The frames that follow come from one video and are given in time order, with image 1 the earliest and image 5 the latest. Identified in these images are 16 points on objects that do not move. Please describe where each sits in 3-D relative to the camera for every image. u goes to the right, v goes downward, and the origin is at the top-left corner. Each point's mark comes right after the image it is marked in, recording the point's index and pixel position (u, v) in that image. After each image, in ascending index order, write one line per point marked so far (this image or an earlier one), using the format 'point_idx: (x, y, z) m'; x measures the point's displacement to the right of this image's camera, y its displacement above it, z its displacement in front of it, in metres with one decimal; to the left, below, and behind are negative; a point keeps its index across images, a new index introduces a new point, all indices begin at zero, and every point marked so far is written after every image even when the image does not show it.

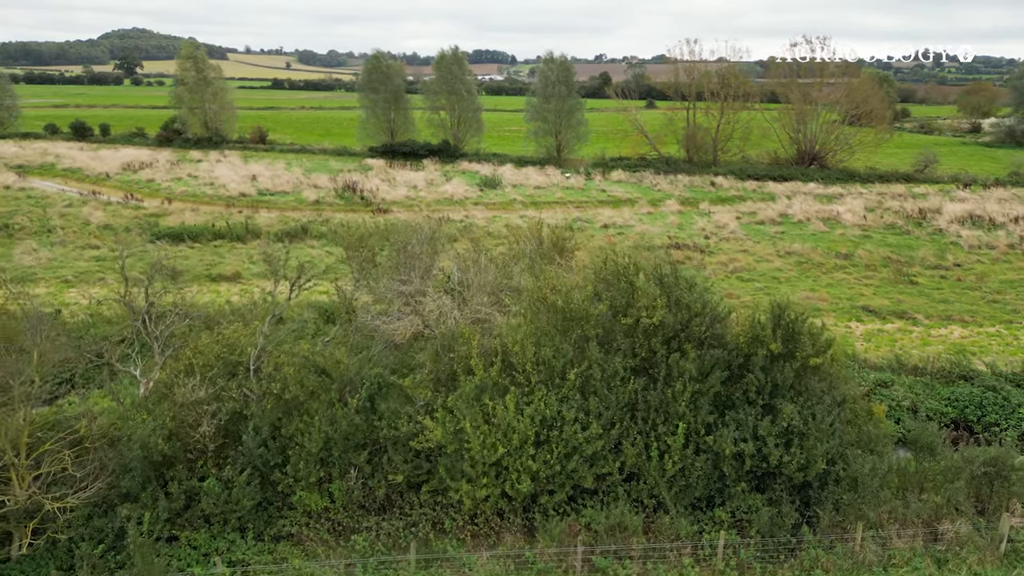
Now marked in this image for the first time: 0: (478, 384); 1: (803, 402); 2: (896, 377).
0: (-0.3, -0.8, +8.4) m
1: (+2.5, -1.0, +8.5) m
2: (+5.3, -1.2, +13.3) m
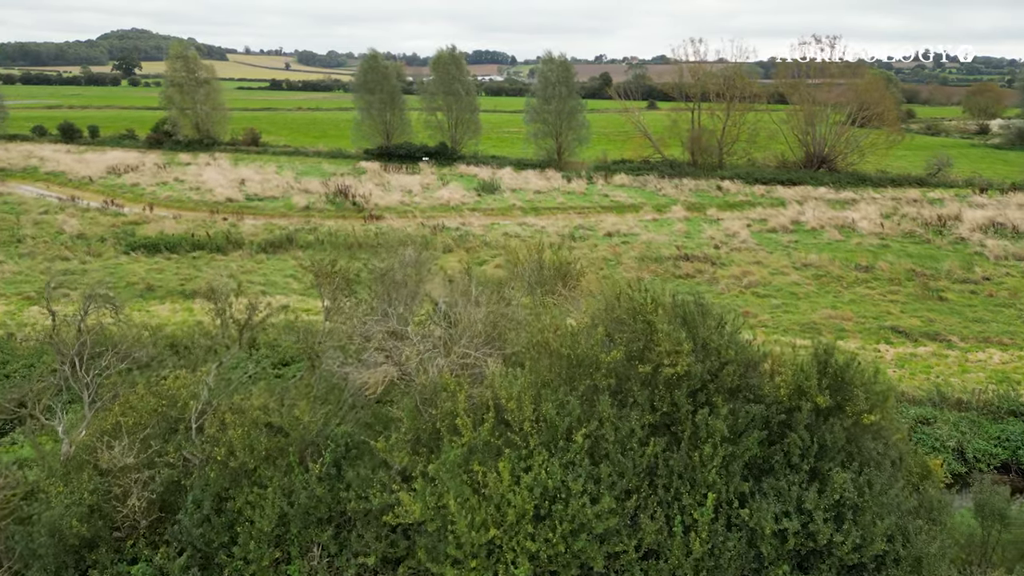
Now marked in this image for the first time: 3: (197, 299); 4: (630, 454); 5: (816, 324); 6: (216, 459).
0: (-0.3, -1.1, +7.0) m
1: (+2.5, -1.3, +7.1) m
2: (+5.2, -1.5, +11.9) m
3: (-5.7, -0.2, +17.5) m
4: (+0.9, -1.2, +7.0) m
5: (+5.1, -0.6, +16.3) m
6: (-2.2, -1.3, +7.2) m
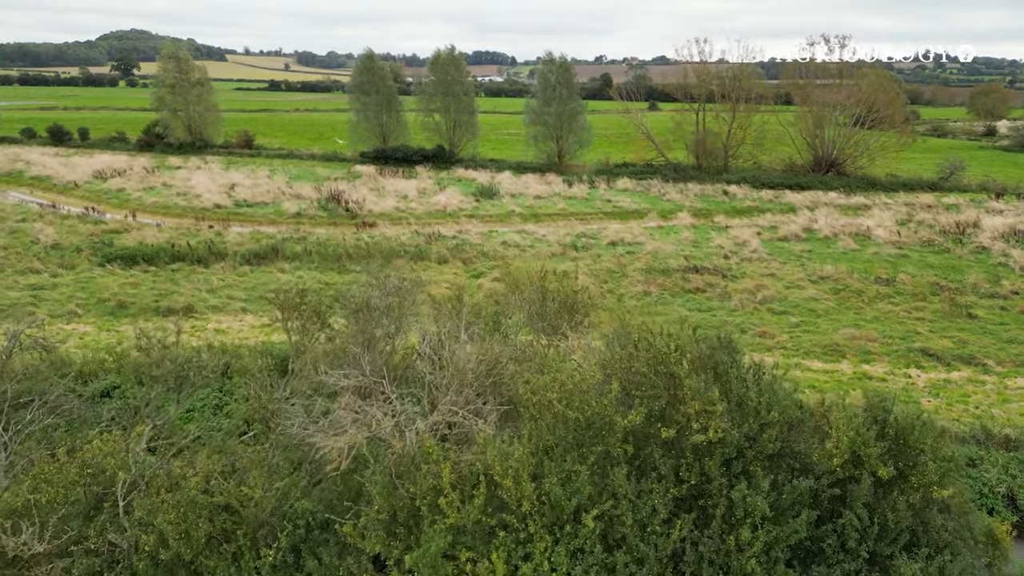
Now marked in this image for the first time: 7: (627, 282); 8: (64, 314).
0: (-0.4, -1.4, +5.8) m
1: (+2.5, -1.6, +5.9) m
2: (+5.2, -1.8, +10.7) m
3: (-5.7, -0.5, +16.3) m
4: (+0.8, -1.5, +5.8) m
5: (+5.1, -0.9, +15.1) m
6: (-2.3, -1.6, +6.0) m
7: (+2.3, +0.1, +19.2) m
8: (-7.5, -0.4, +16.2) m
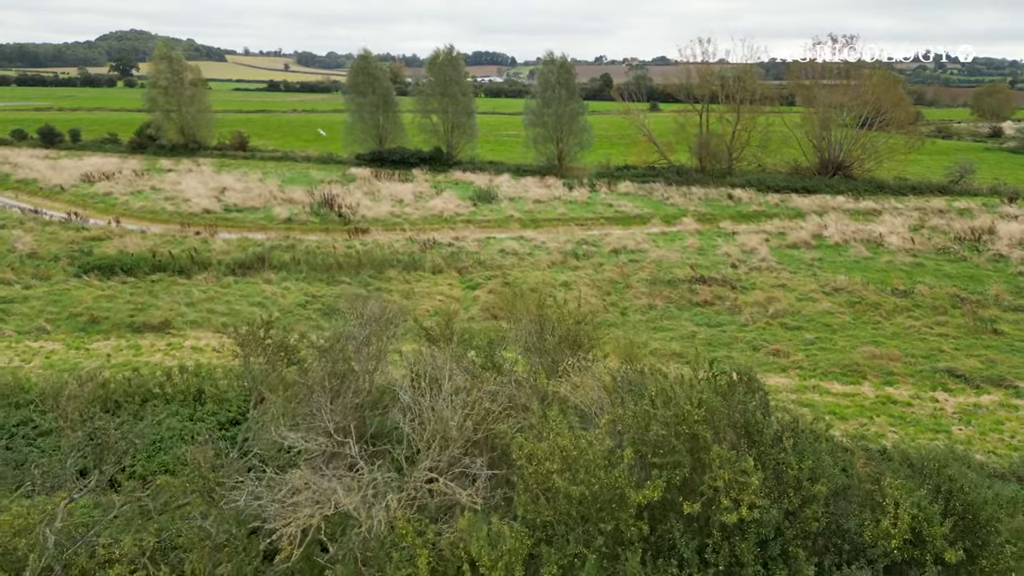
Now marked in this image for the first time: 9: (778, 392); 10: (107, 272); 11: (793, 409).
0: (-0.4, -1.6, +4.8) m
1: (+2.4, -1.8, +4.9) m
2: (+5.2, -2.1, +9.7) m
3: (-5.8, -0.7, +15.3) m
4: (+0.8, -1.7, +4.8) m
5: (+5.0, -1.1, +14.1) m
6: (-2.3, -1.8, +5.0) m
7: (+2.2, -0.1, +18.2) m
8: (-7.5, -0.7, +15.2) m
9: (+3.6, -1.4, +13.0) m
10: (-8.1, +0.3, +19.4) m
11: (+3.6, -1.5, +12.3) m
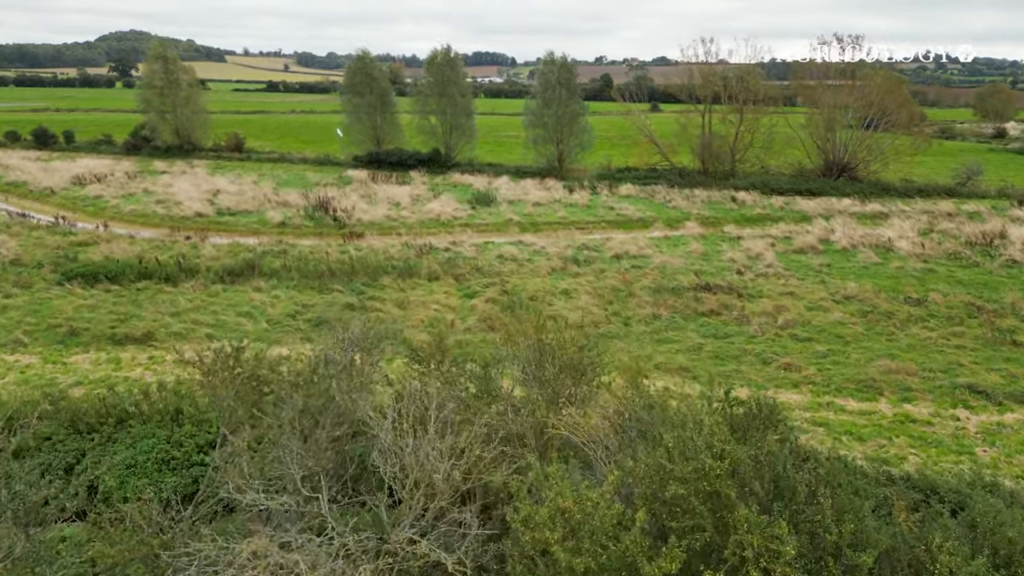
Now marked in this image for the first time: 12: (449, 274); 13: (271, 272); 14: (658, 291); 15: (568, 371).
0: (-0.4, -1.8, +4.1) m
1: (+2.4, -2.0, +4.2) m
2: (+5.1, -2.2, +9.0) m
3: (-5.8, -0.9, +14.6) m
4: (+0.8, -1.8, +4.1) m
5: (+5.0, -1.3, +13.4) m
6: (-2.3, -2.0, +4.3) m
7: (+2.2, -0.3, +17.5) m
8: (-7.5, -0.8, +14.5) m
9: (+3.5, -1.5, +12.3) m
10: (-8.1, +0.2, +18.7) m
11: (+3.5, -1.7, +11.6) m
12: (-1.3, +0.3, +20.0) m
13: (-4.9, +0.3, +19.7) m
14: (+2.8, -0.1, +18.5) m
15: (+0.5, -0.8, +8.9) m
